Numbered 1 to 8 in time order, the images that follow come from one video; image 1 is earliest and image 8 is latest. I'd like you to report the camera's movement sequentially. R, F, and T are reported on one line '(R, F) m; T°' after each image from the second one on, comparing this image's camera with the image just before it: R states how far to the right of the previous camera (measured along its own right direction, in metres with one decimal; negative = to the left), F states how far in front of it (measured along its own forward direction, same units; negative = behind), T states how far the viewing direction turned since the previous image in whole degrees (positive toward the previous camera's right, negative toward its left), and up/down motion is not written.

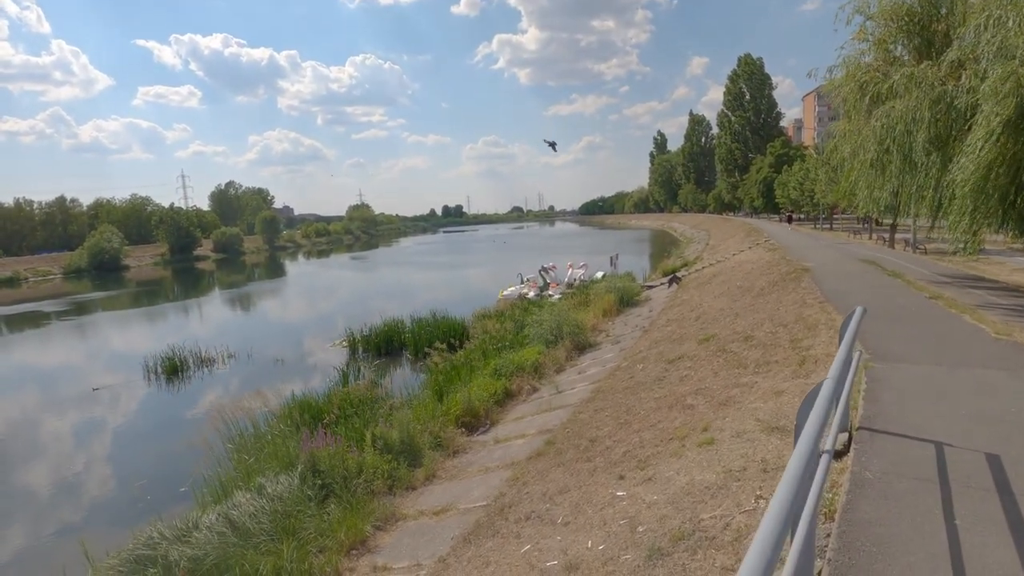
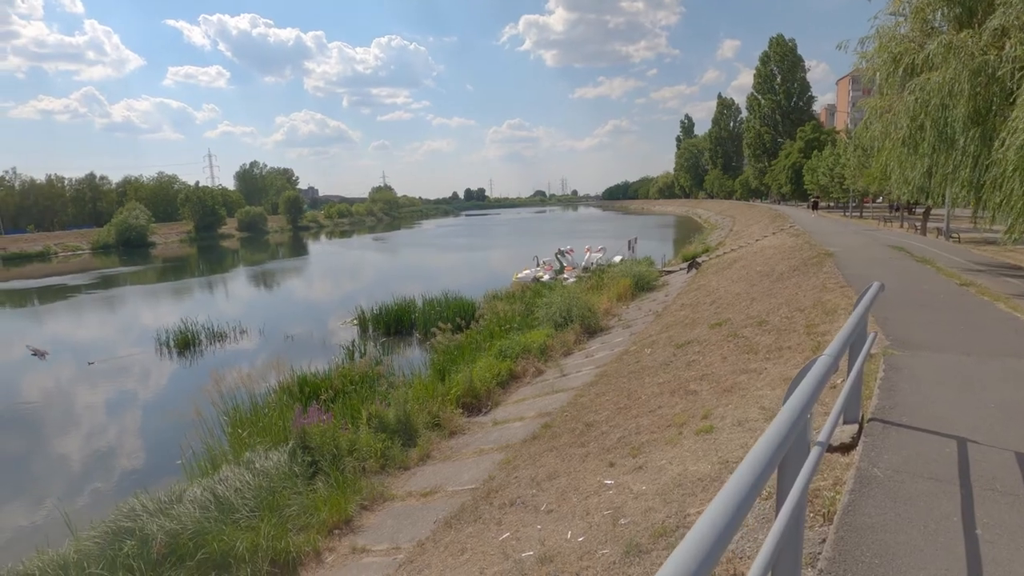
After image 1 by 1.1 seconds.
(+0.3, +0.5) m; -2°
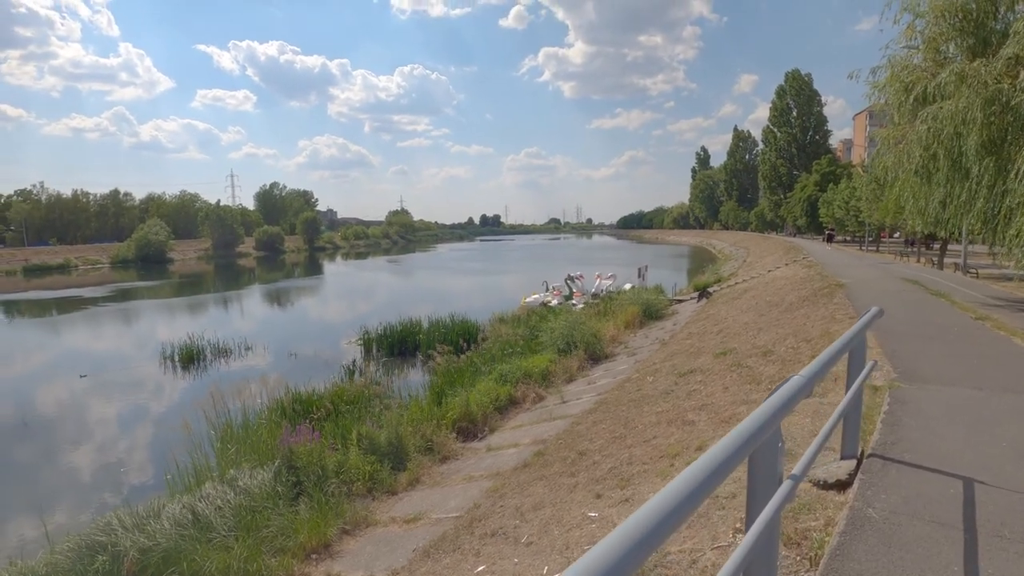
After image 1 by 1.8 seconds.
(+0.3, +0.2) m; -1°
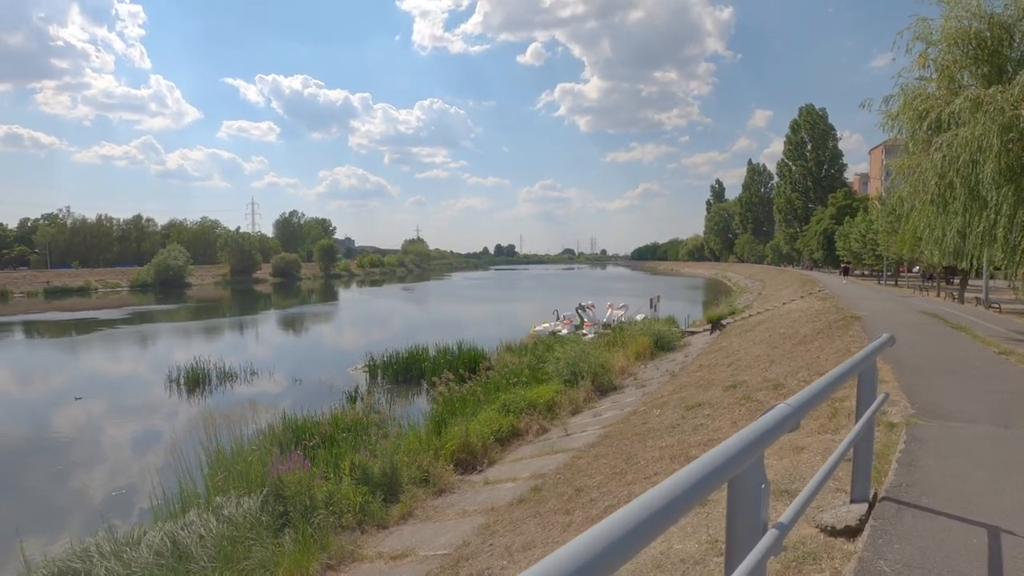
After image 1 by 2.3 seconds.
(+0.2, +0.3) m; -1°
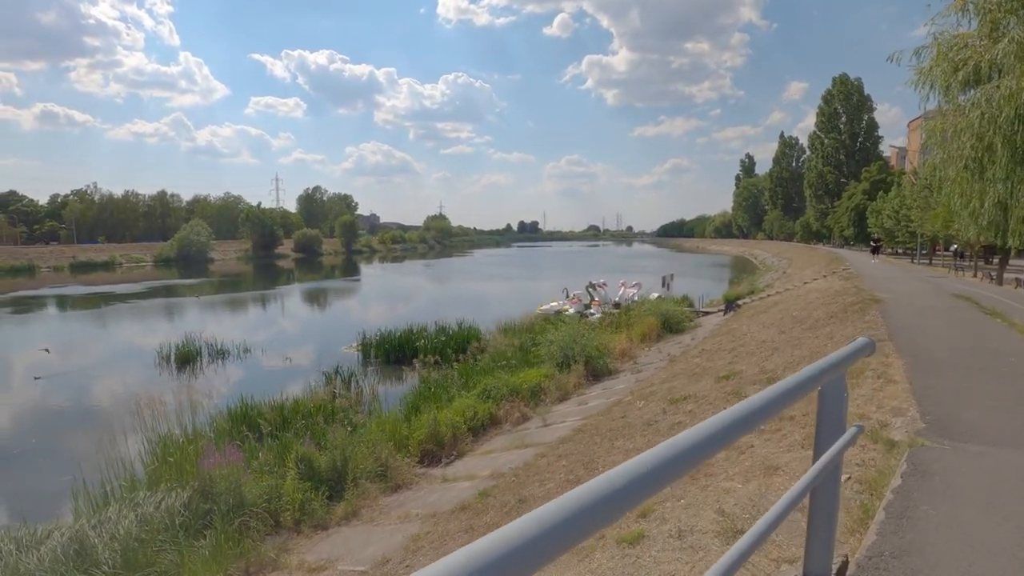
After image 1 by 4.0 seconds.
(+0.9, +1.1) m; -2°
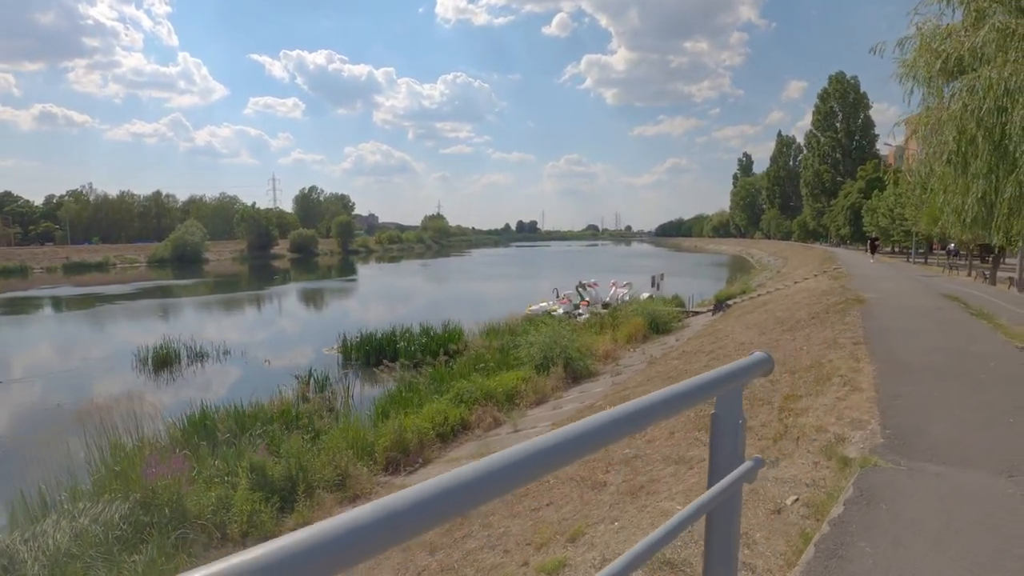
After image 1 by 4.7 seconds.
(+0.5, +0.4) m; 0°
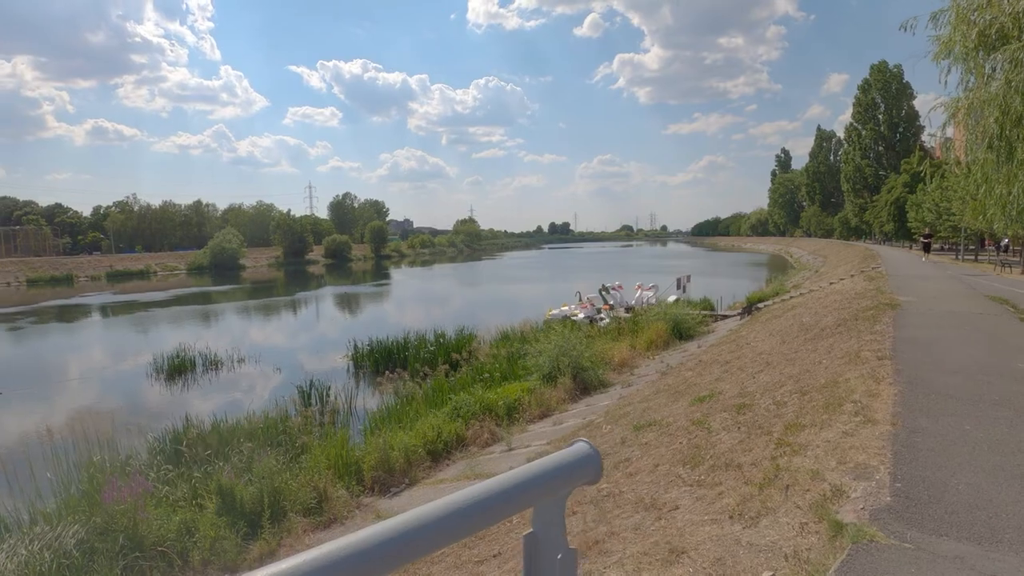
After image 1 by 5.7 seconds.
(+0.7, +0.8) m; -3°
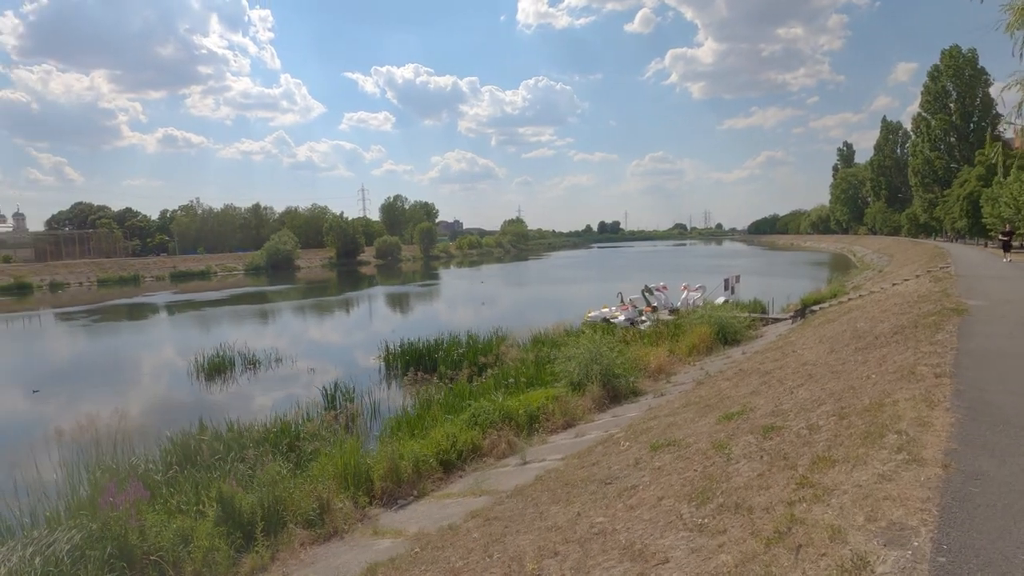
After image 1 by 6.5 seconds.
(+0.5, +0.7) m; -5°
